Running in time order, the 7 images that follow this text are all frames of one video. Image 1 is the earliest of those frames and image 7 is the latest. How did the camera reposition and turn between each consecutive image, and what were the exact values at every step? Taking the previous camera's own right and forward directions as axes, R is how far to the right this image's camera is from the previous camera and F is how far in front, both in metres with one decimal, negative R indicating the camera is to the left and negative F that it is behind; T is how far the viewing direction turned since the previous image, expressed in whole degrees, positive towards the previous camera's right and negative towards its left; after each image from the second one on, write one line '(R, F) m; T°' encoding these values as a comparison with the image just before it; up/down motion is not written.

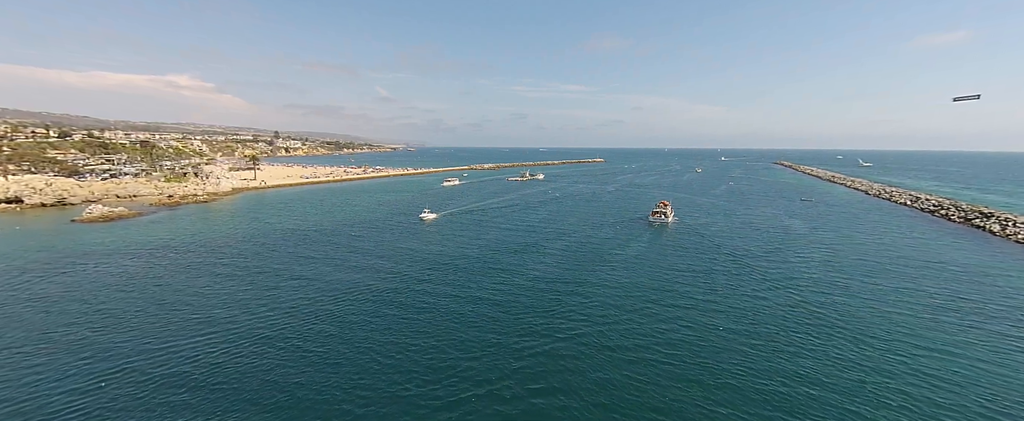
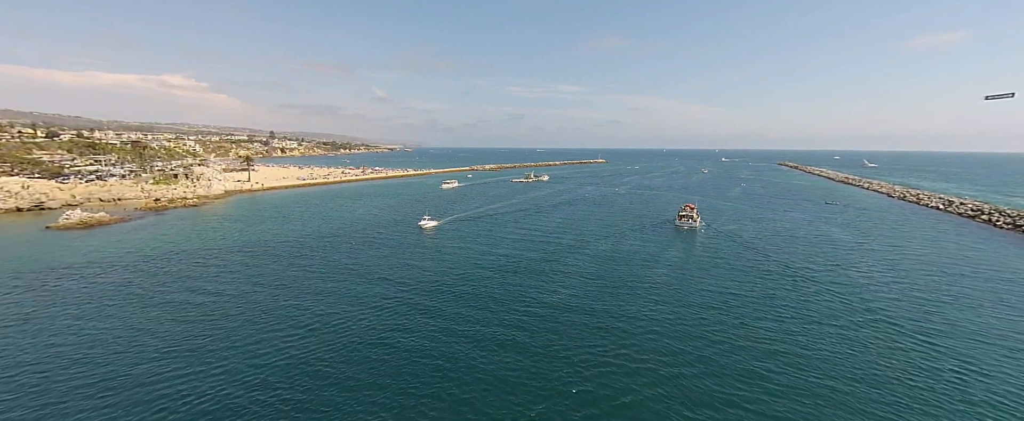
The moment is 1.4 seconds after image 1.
(-2.8, +5.4) m; 0°
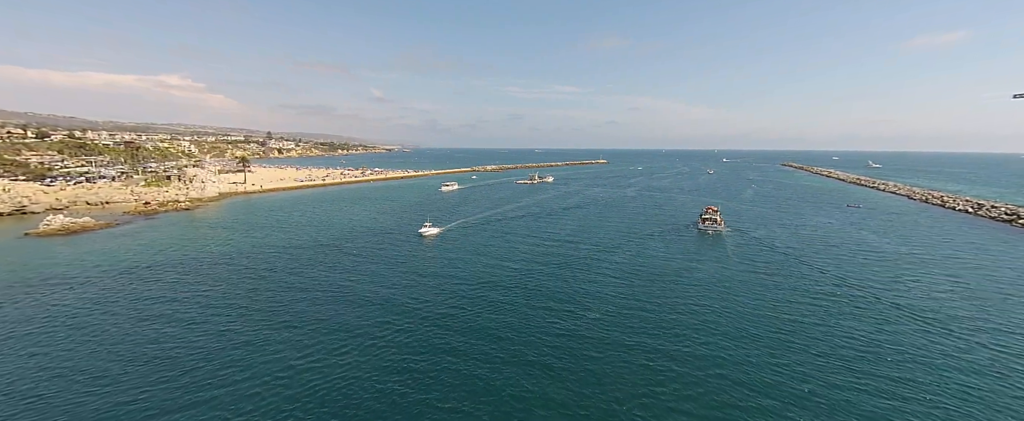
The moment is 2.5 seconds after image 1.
(-2.5, +4.2) m; 0°
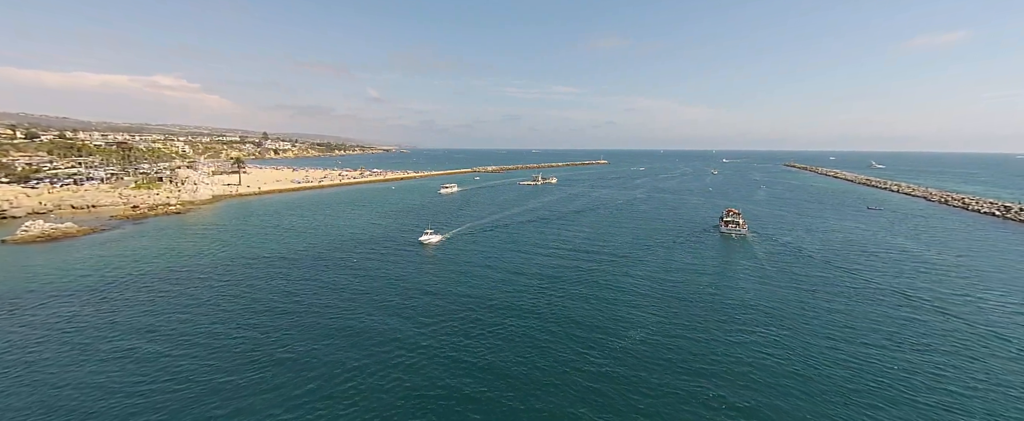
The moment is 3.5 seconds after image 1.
(-2.2, +3.9) m; 0°
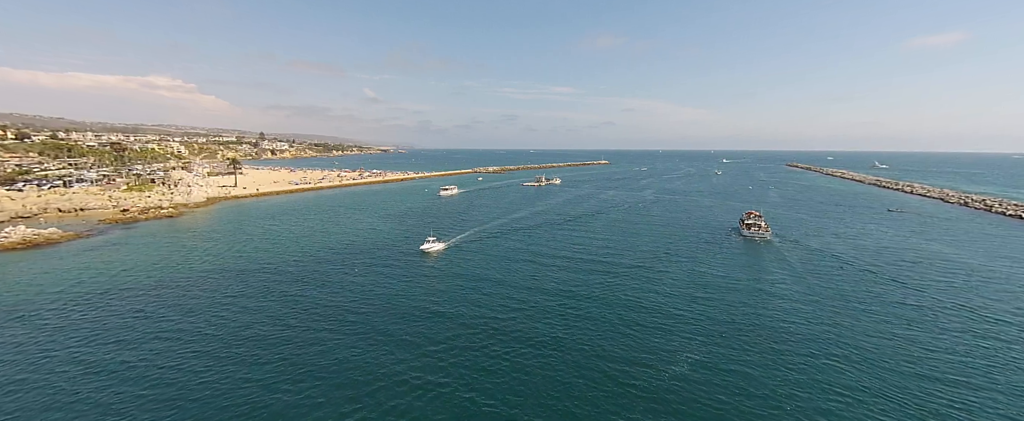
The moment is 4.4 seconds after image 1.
(-2.2, +3.4) m; 0°
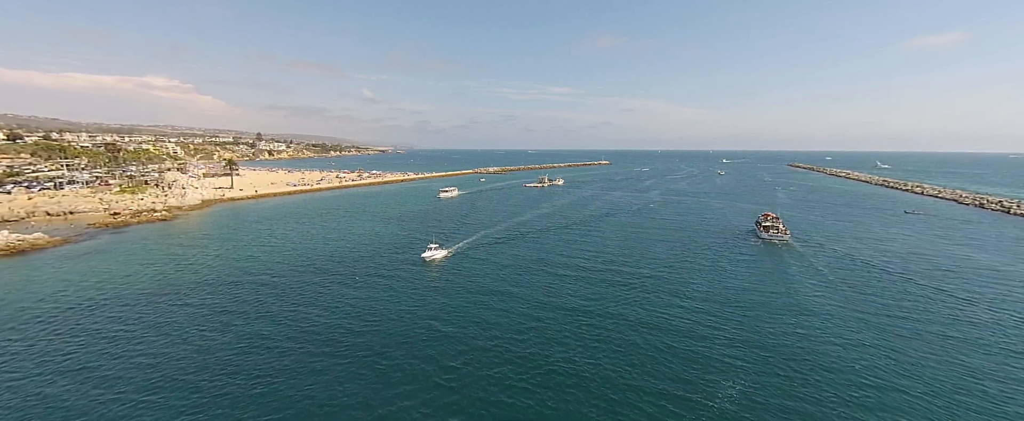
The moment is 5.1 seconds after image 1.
(-1.6, +2.7) m; 0°
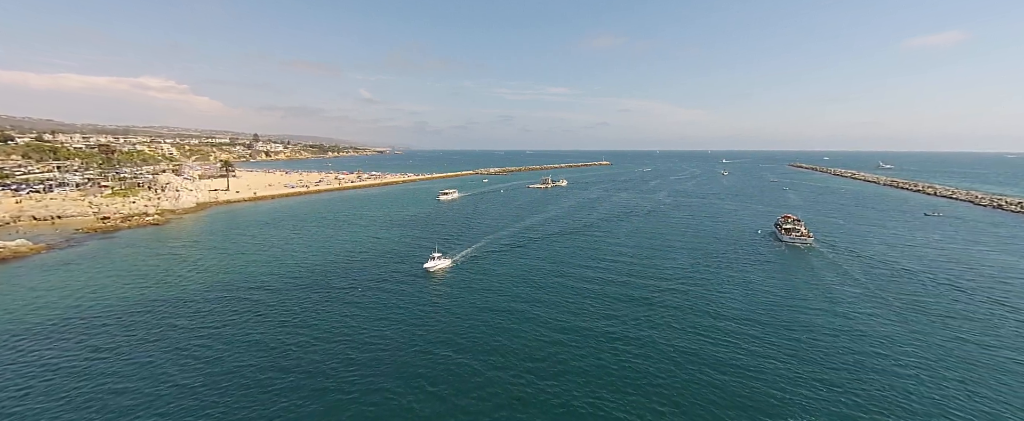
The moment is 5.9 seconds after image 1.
(-1.8, +3.0) m; 0°
